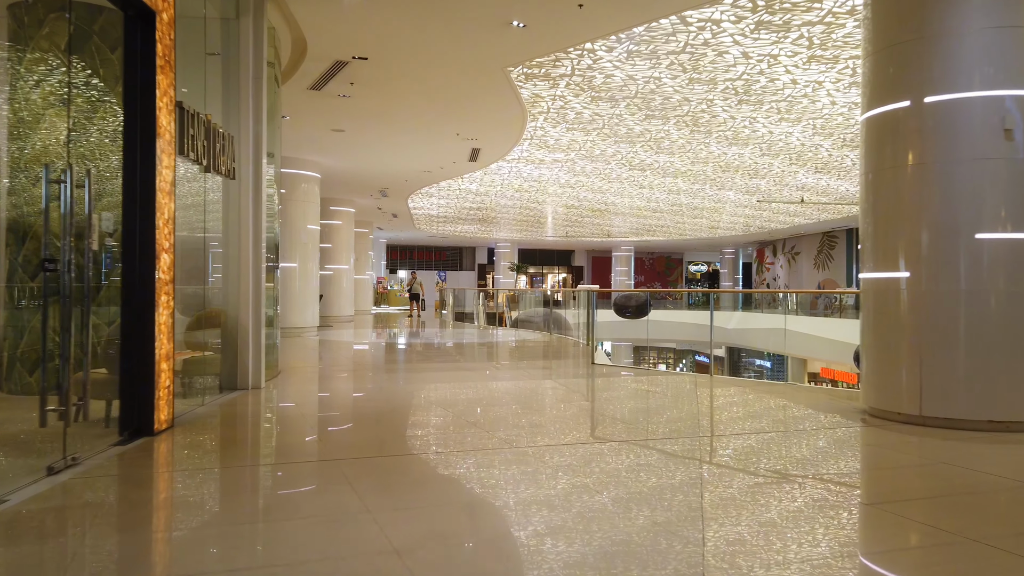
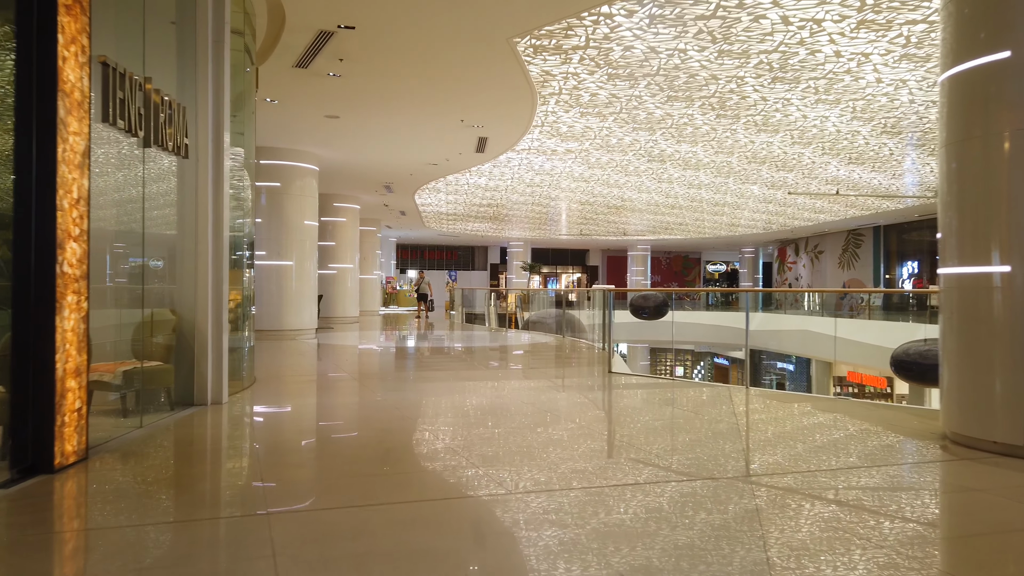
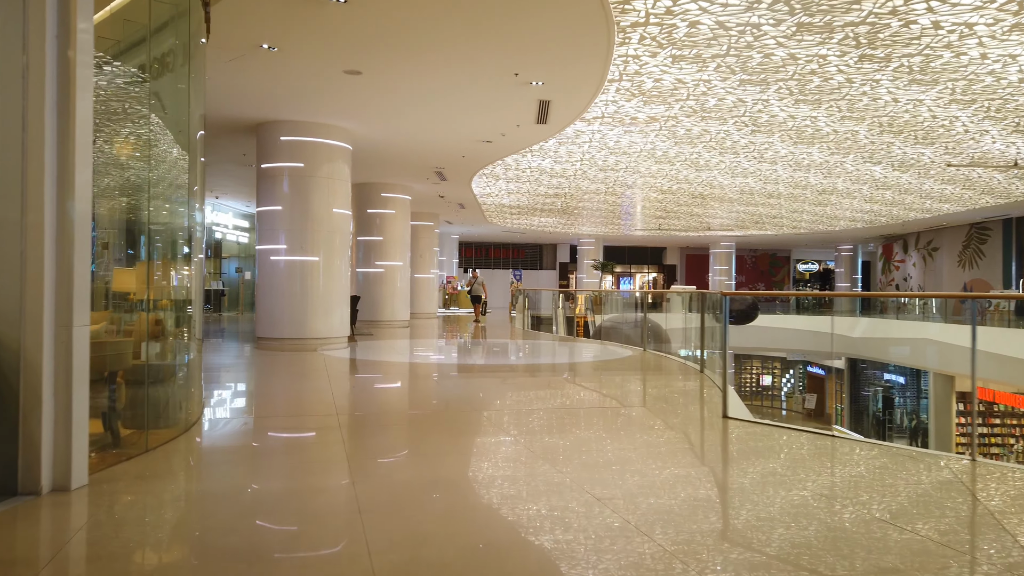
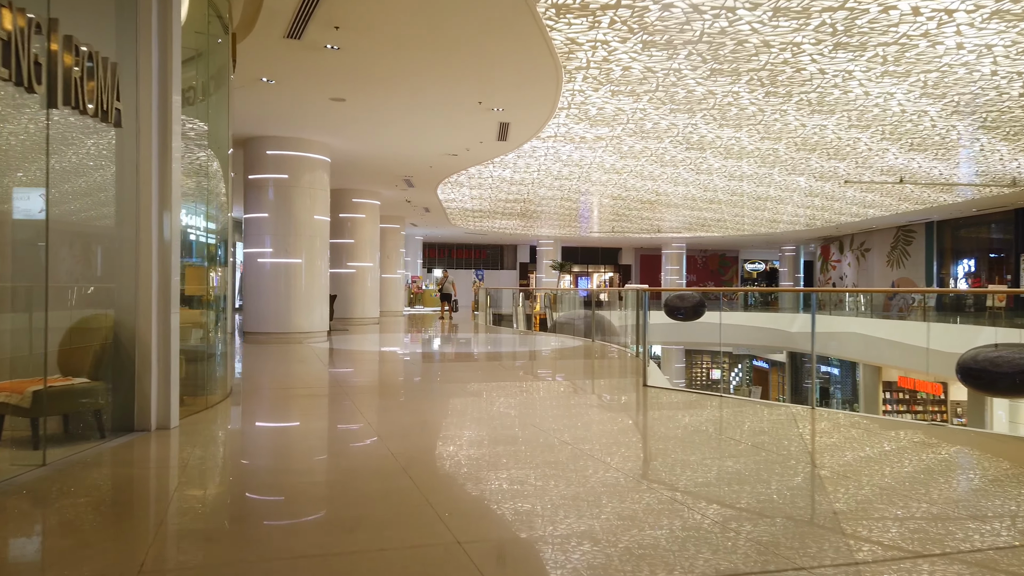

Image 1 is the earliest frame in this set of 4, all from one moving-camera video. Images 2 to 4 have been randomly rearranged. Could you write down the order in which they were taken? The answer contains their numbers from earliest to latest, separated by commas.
2, 4, 3
